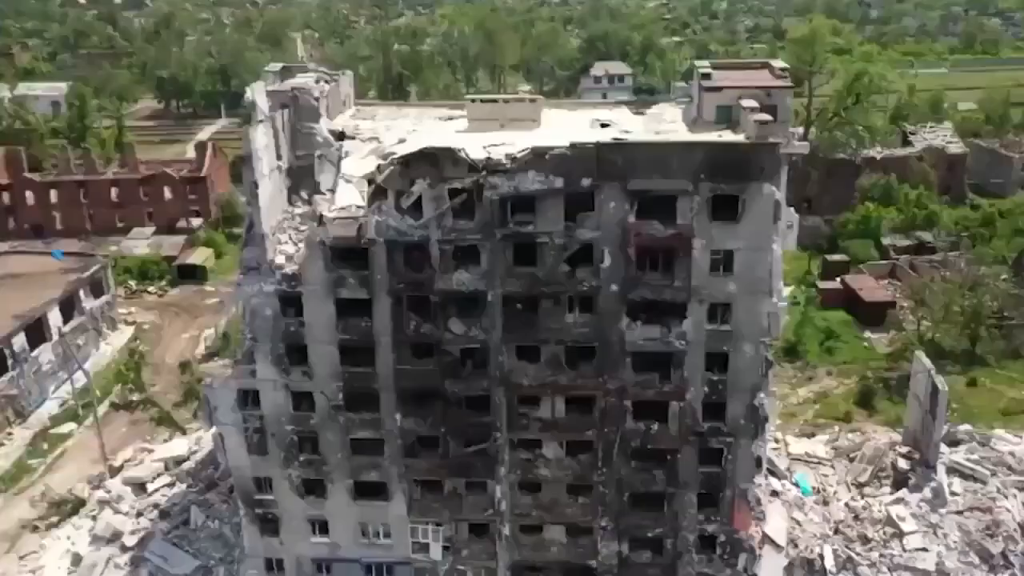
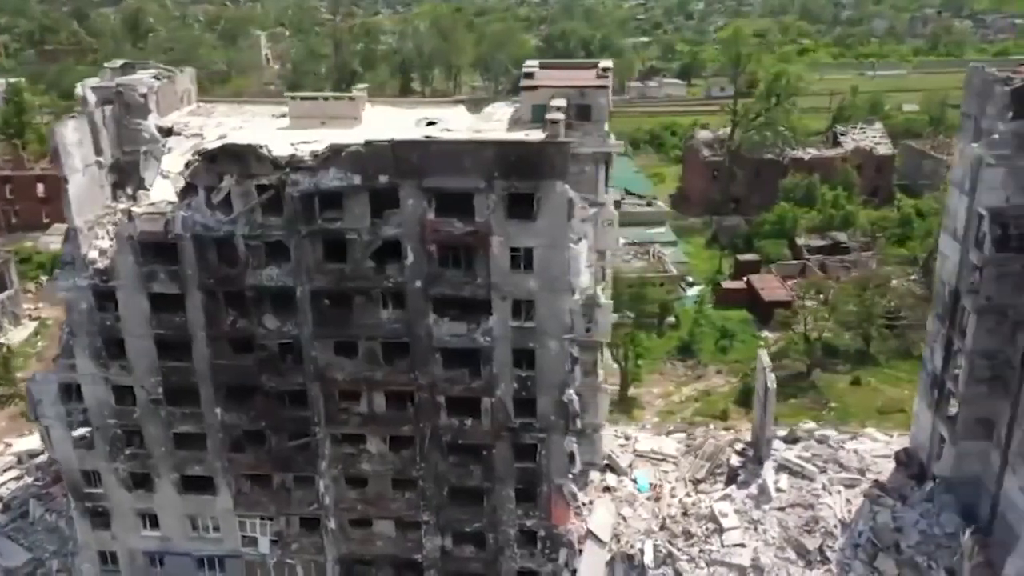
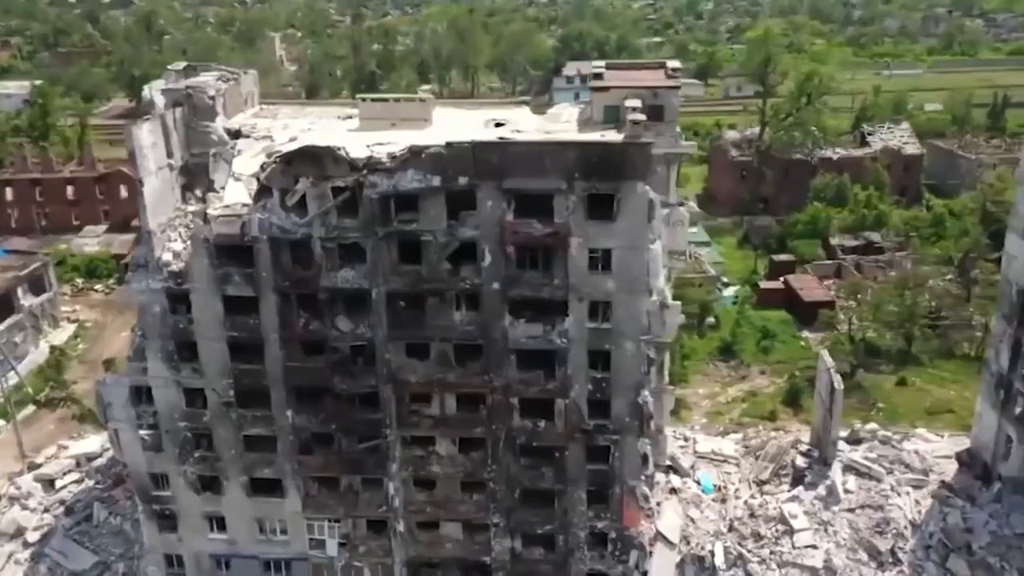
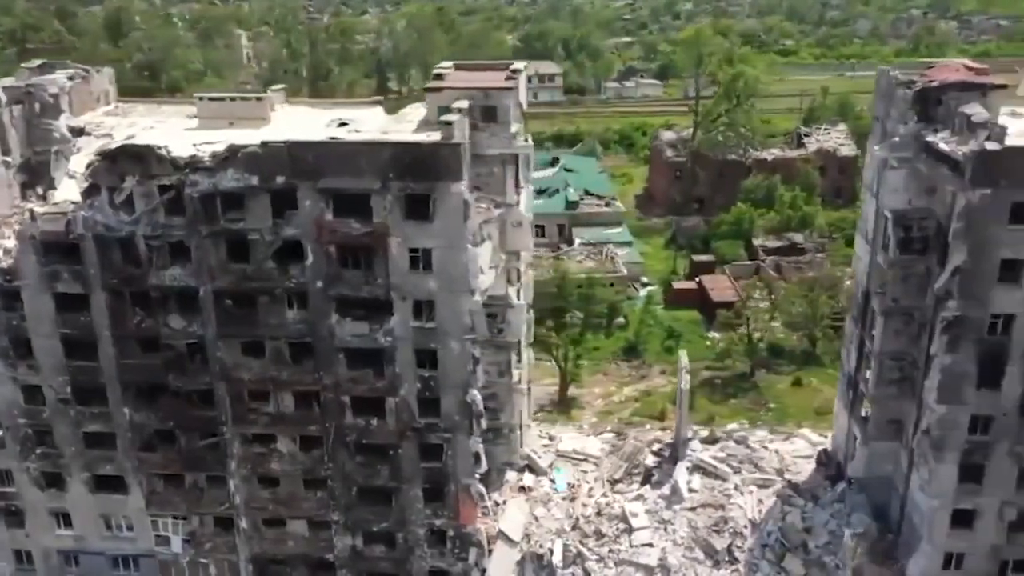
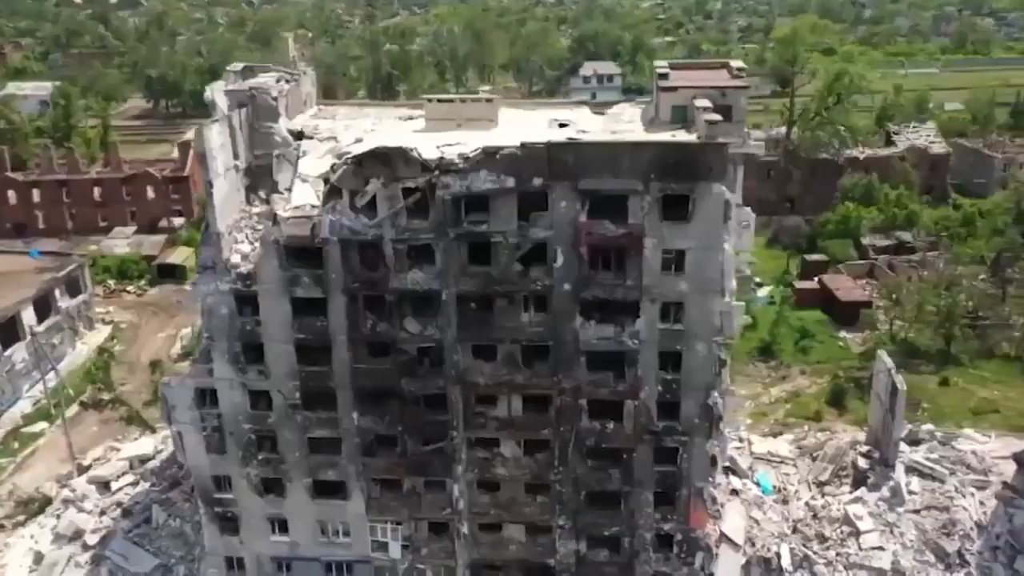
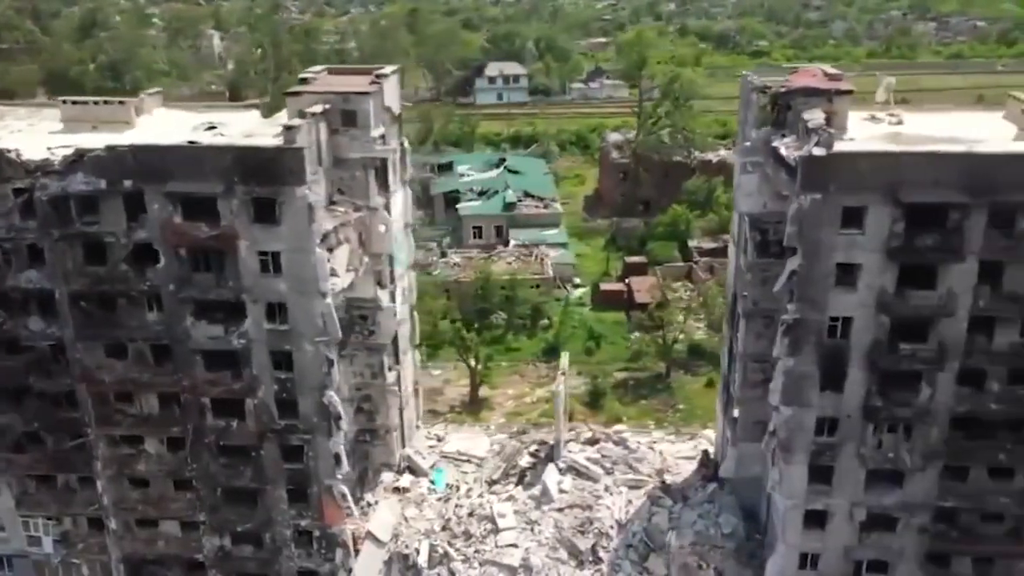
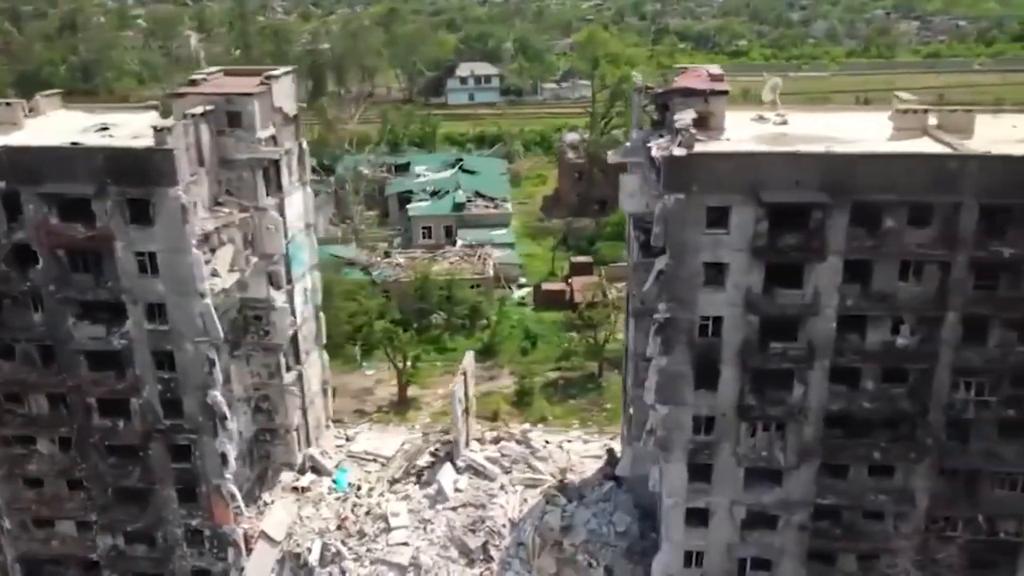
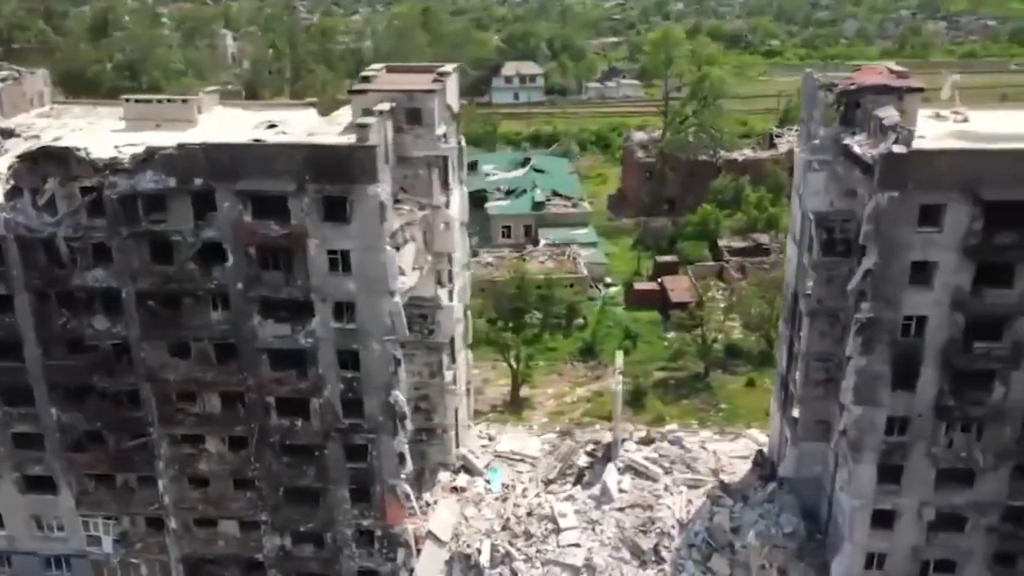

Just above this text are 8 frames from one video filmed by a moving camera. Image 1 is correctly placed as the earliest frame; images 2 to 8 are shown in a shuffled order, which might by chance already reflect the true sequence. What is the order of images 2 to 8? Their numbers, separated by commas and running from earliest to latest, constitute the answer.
5, 3, 2, 4, 8, 6, 7
